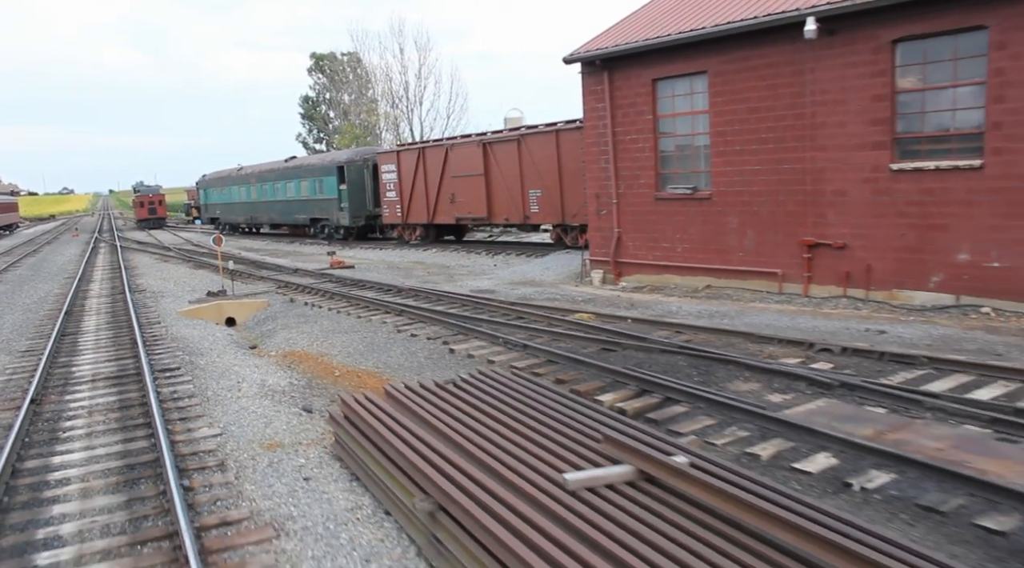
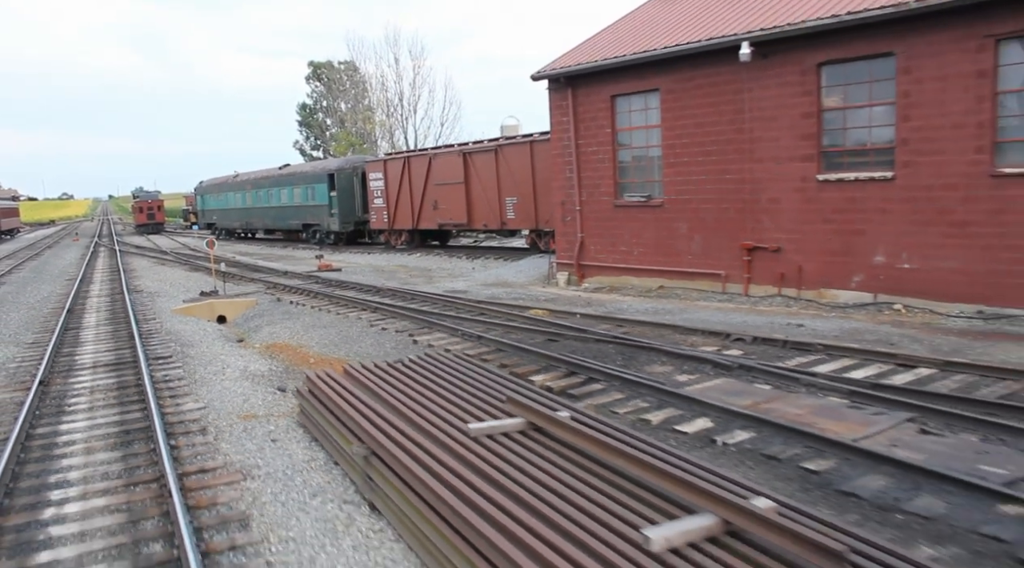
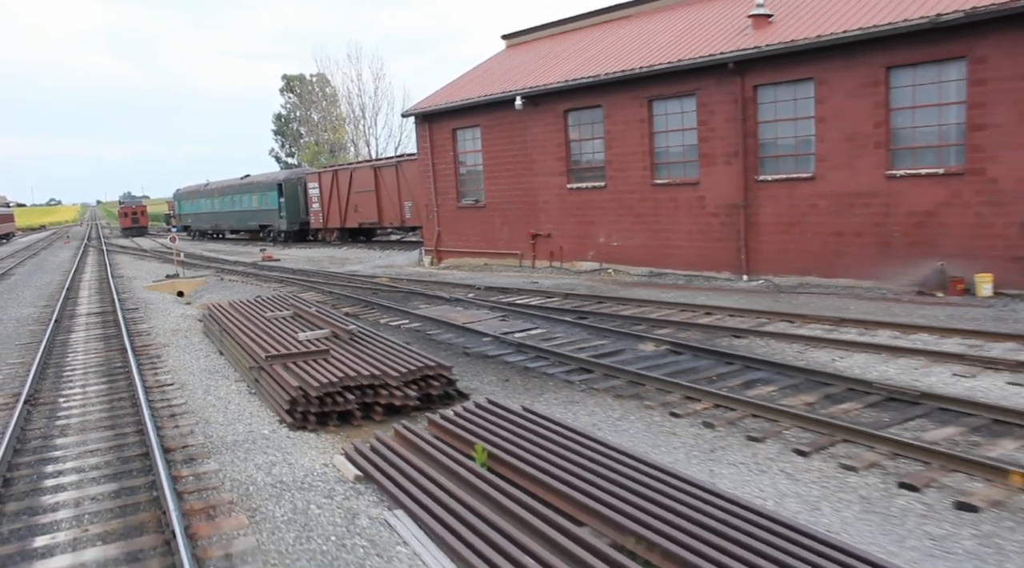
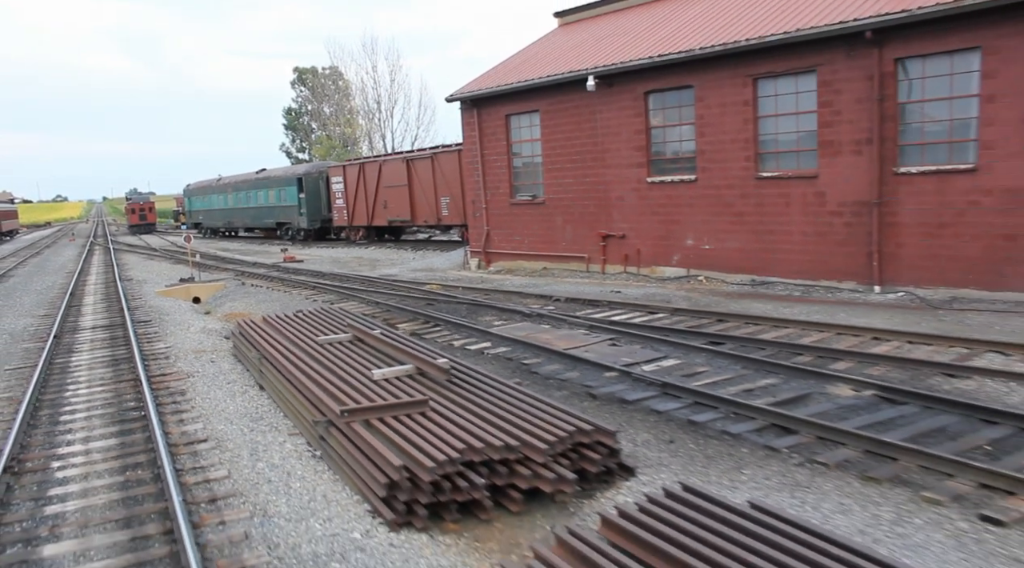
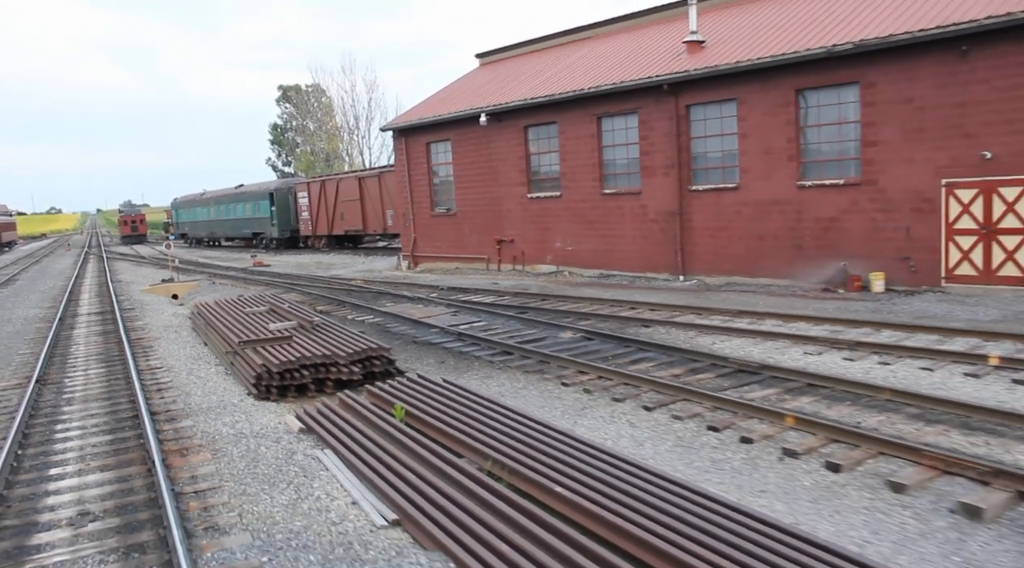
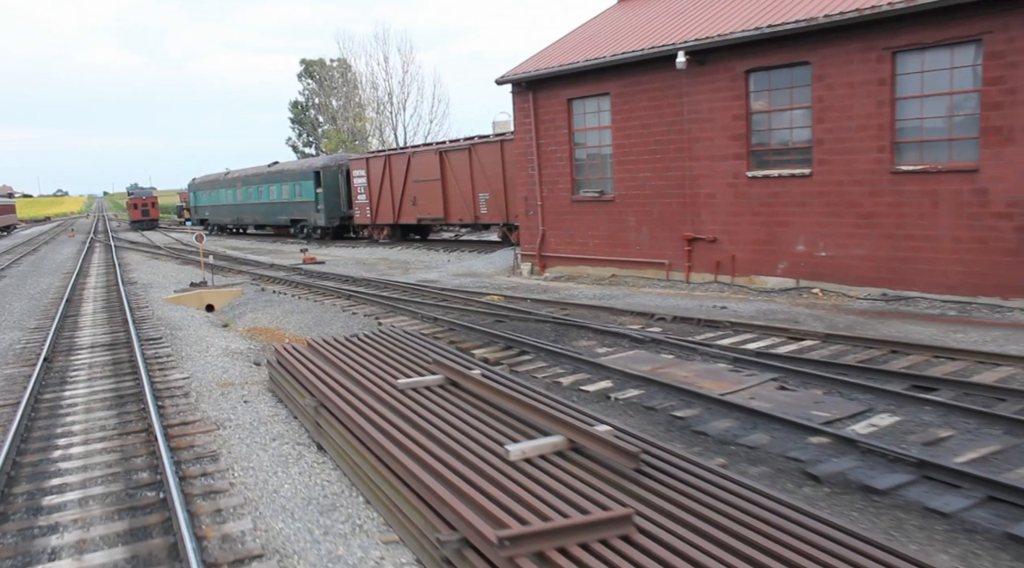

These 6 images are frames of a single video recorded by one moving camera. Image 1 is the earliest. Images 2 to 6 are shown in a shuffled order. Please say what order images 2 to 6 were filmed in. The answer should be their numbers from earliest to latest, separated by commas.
2, 6, 4, 3, 5
